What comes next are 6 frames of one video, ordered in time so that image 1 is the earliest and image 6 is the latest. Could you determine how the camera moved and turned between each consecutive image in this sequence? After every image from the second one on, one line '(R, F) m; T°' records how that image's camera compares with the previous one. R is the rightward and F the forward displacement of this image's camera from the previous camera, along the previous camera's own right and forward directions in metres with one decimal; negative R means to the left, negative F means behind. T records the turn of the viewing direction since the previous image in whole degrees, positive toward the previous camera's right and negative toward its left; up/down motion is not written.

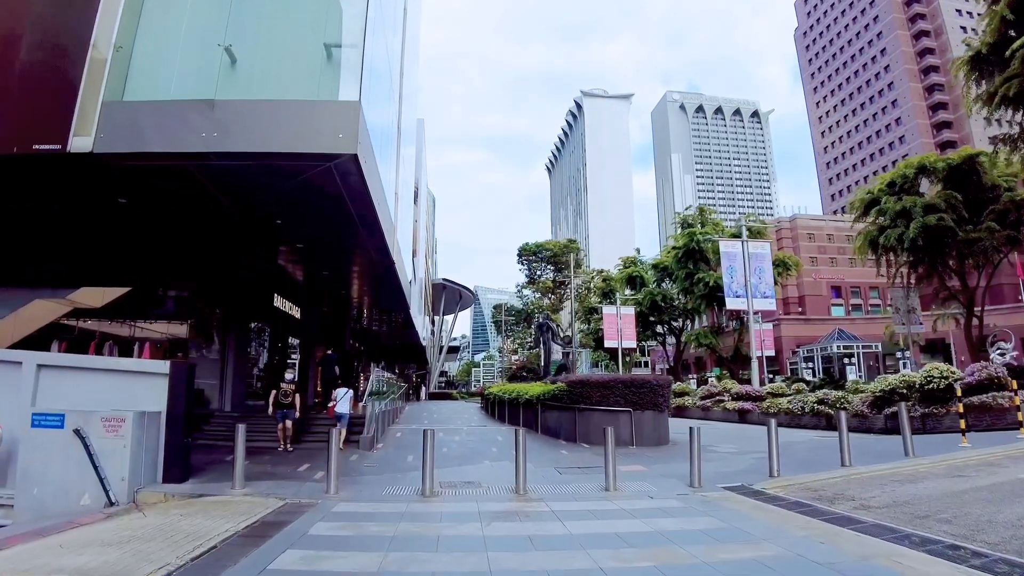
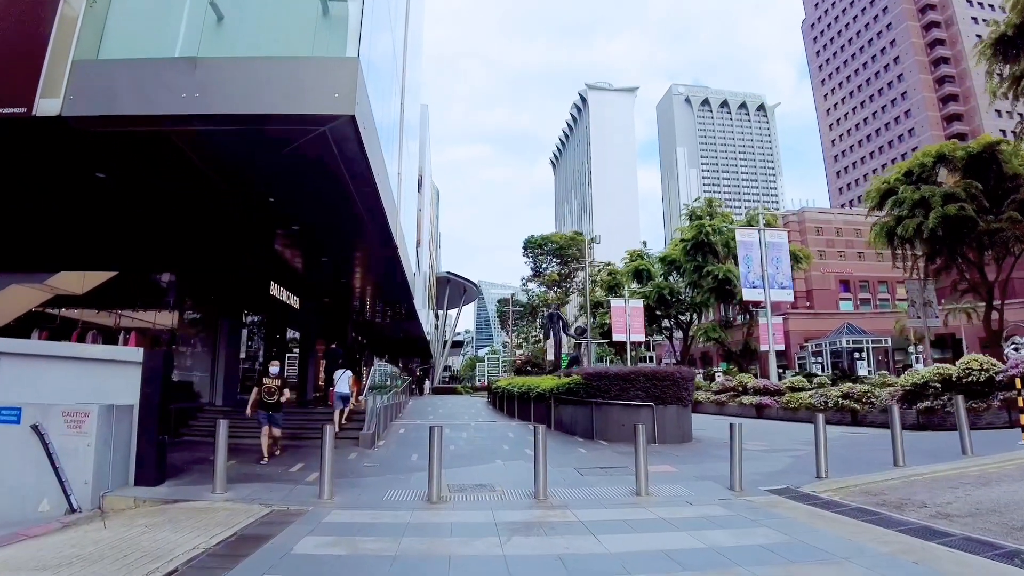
(-0.2, +1.1) m; 0°
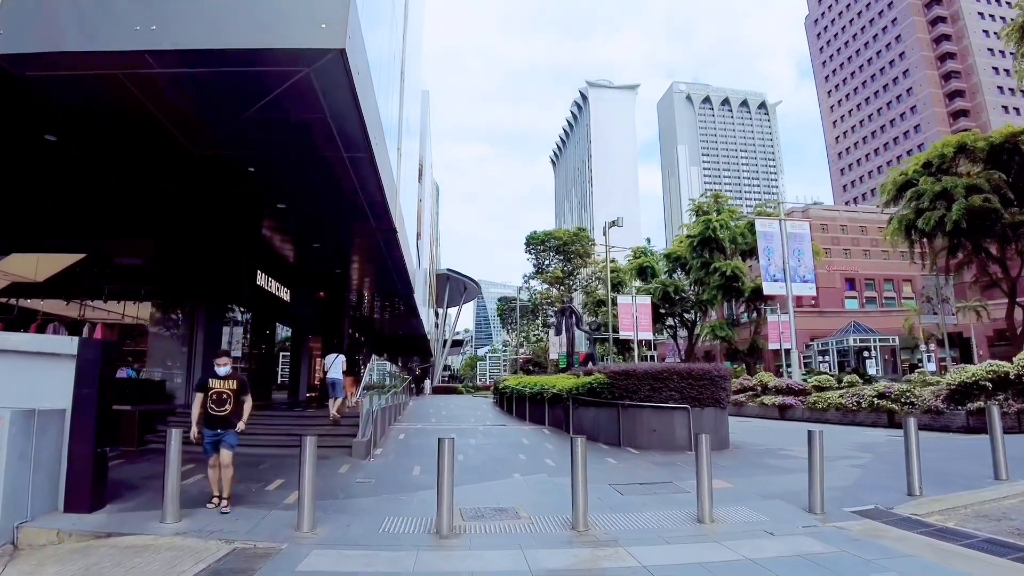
(-0.3, +1.7) m; 0°
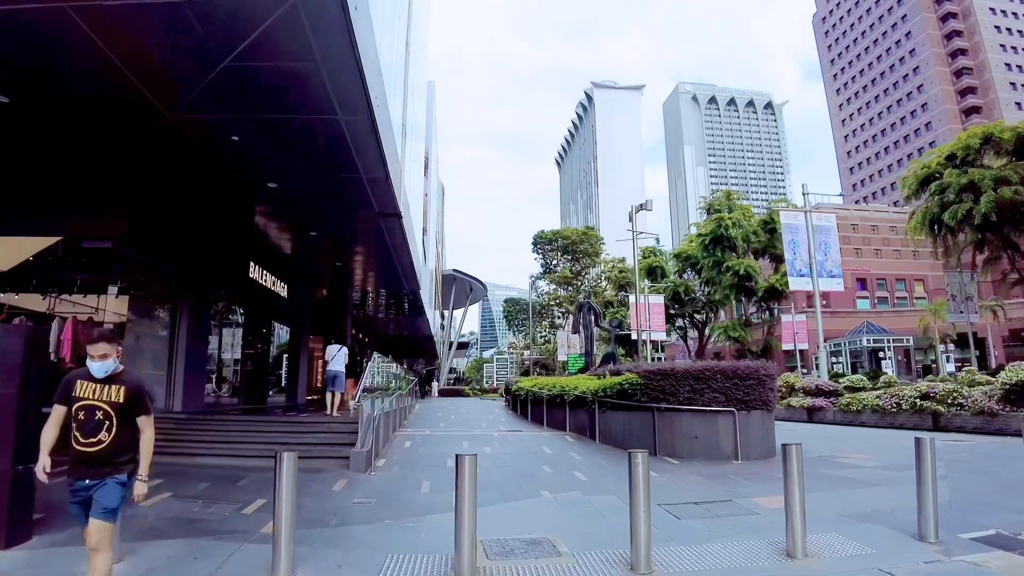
(-0.3, +1.4) m; 0°
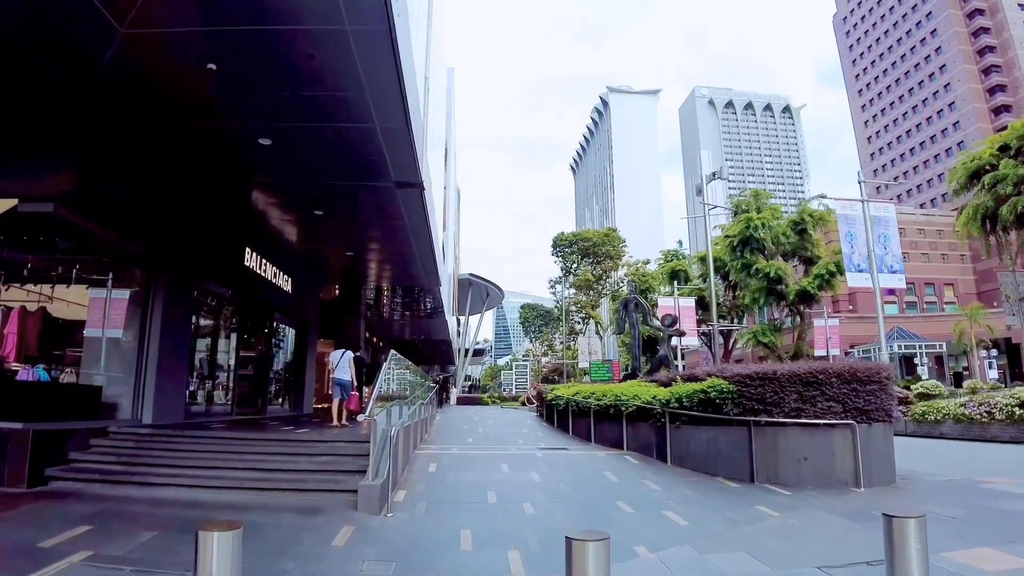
(-0.6, +2.3) m; -1°
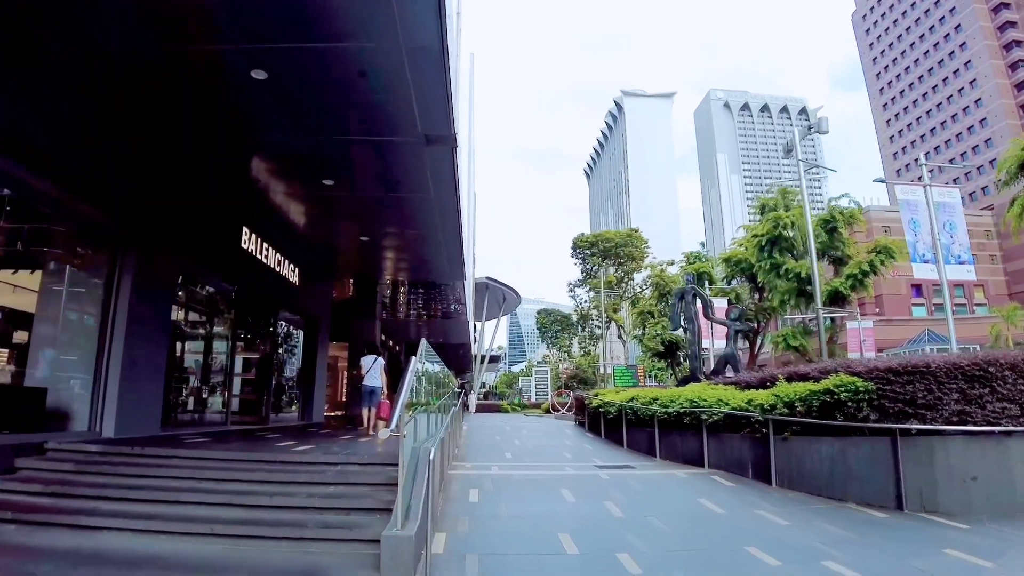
(-0.6, +2.0) m; -1°
